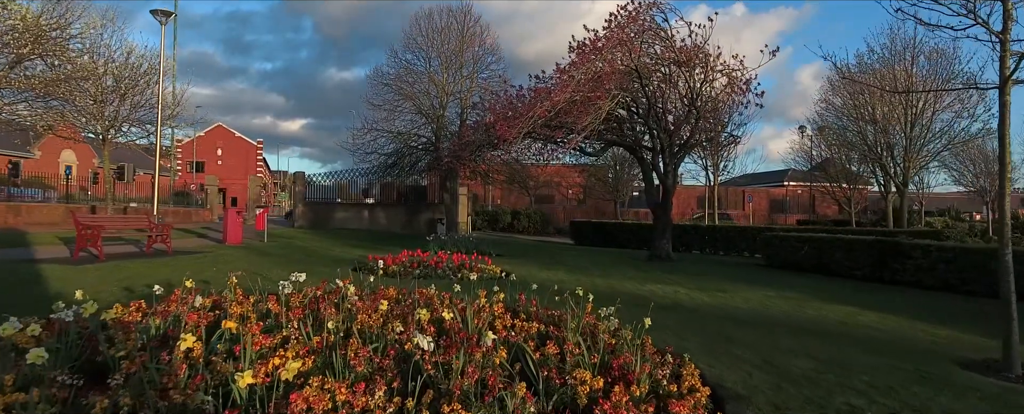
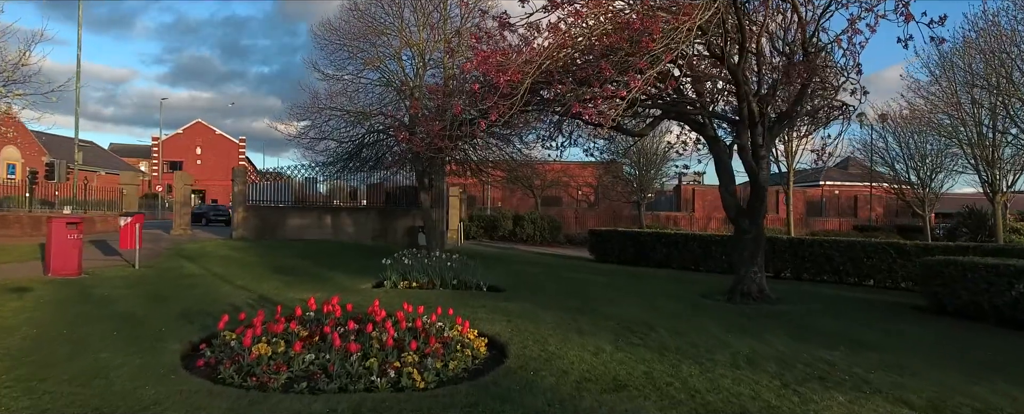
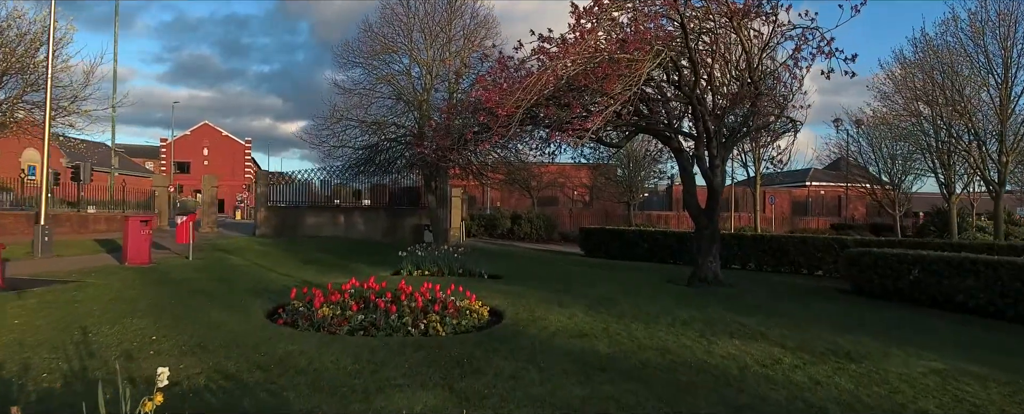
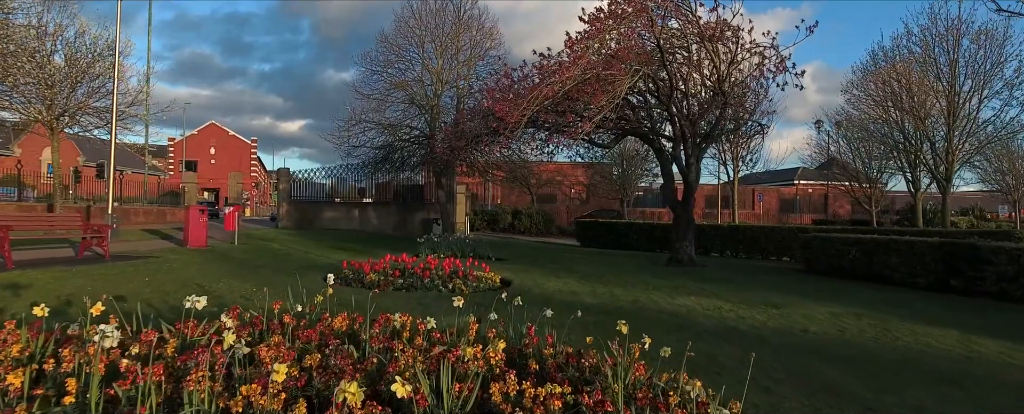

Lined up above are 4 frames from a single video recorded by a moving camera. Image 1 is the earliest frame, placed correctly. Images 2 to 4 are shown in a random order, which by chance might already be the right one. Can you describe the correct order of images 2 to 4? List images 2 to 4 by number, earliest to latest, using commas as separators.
4, 3, 2
